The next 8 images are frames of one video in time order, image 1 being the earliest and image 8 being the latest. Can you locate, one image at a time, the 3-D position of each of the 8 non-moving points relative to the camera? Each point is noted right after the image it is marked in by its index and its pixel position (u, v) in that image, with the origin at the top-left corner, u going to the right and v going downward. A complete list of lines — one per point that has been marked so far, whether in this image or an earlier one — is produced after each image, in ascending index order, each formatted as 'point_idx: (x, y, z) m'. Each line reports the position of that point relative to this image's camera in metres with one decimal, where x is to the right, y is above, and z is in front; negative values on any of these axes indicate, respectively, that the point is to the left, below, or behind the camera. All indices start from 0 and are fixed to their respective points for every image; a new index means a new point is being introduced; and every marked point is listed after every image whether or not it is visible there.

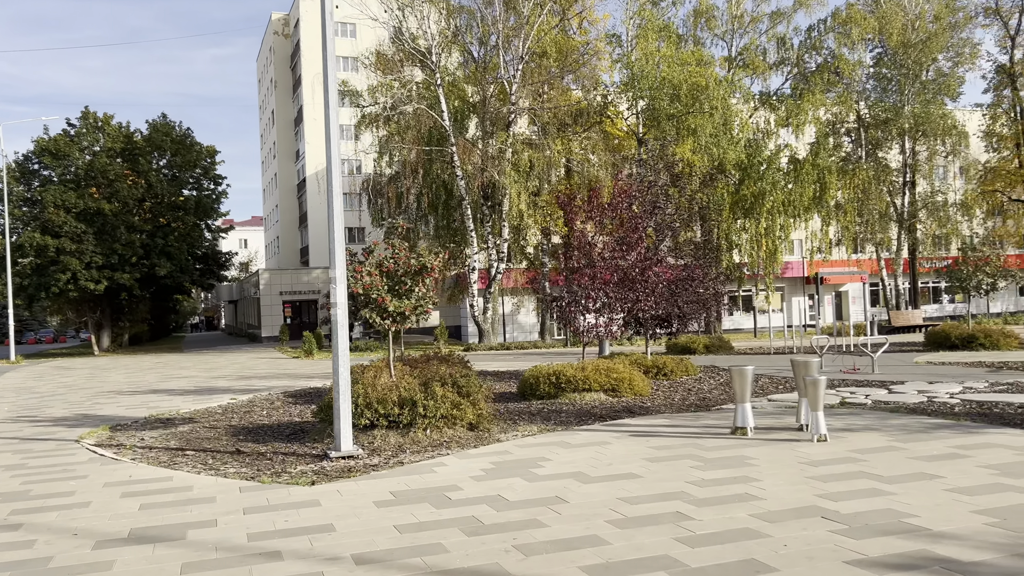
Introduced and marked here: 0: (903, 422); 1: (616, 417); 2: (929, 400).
0: (+3.8, -1.3, +7.9) m
1: (+1.2, -1.5, +9.5) m
2: (+5.0, -1.3, +9.8) m
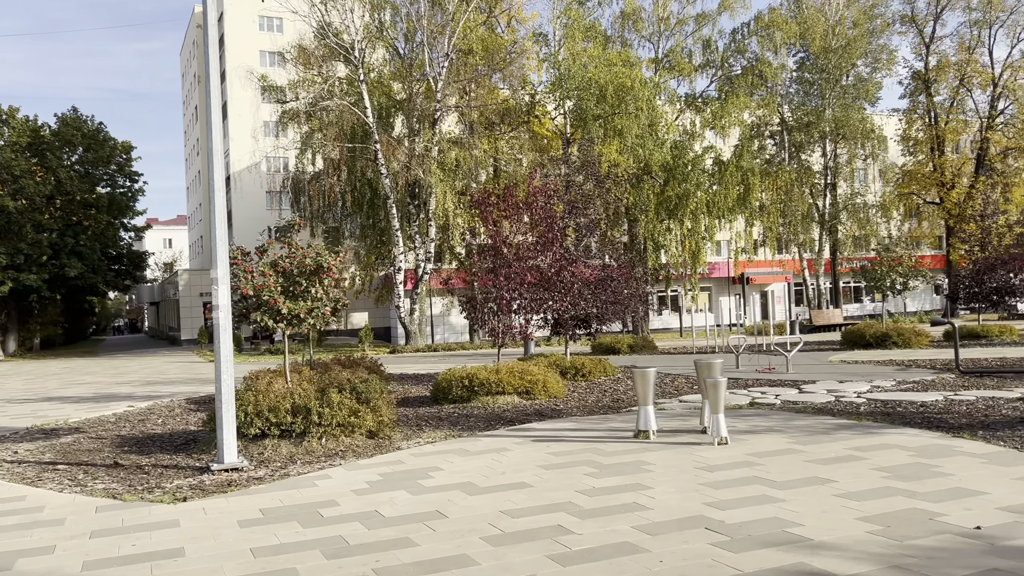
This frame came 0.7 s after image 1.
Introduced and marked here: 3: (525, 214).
0: (+2.8, -1.3, +7.8) m
1: (+0.1, -1.5, +9.2) m
2: (+3.9, -1.3, +9.9) m
3: (+0.2, +1.3, +14.6) m
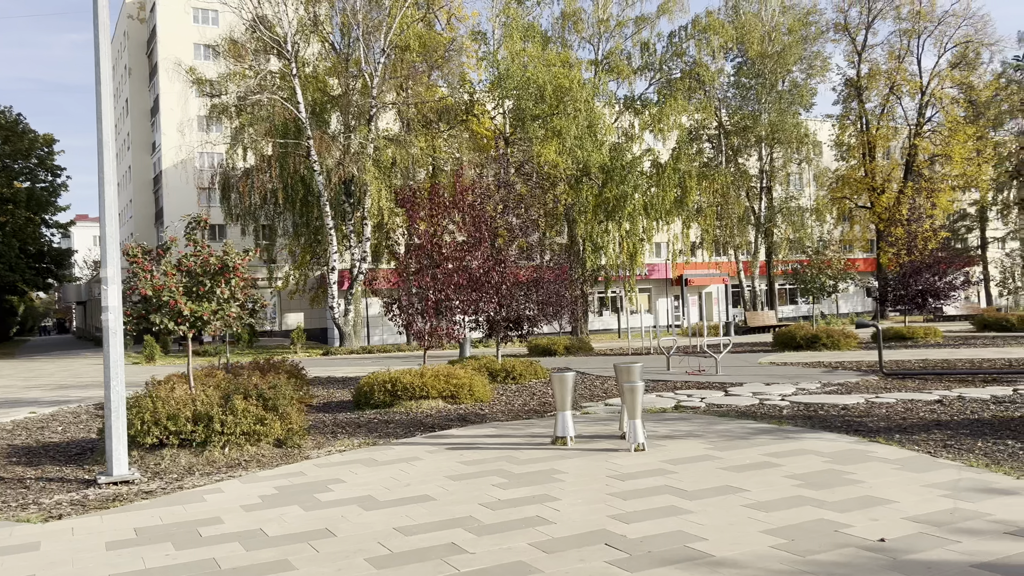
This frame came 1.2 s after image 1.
0: (+2.0, -1.3, +7.7) m
1: (-0.7, -1.5, +9.0) m
2: (+3.0, -1.4, +9.8) m
3: (-1.0, +1.3, +14.3) m
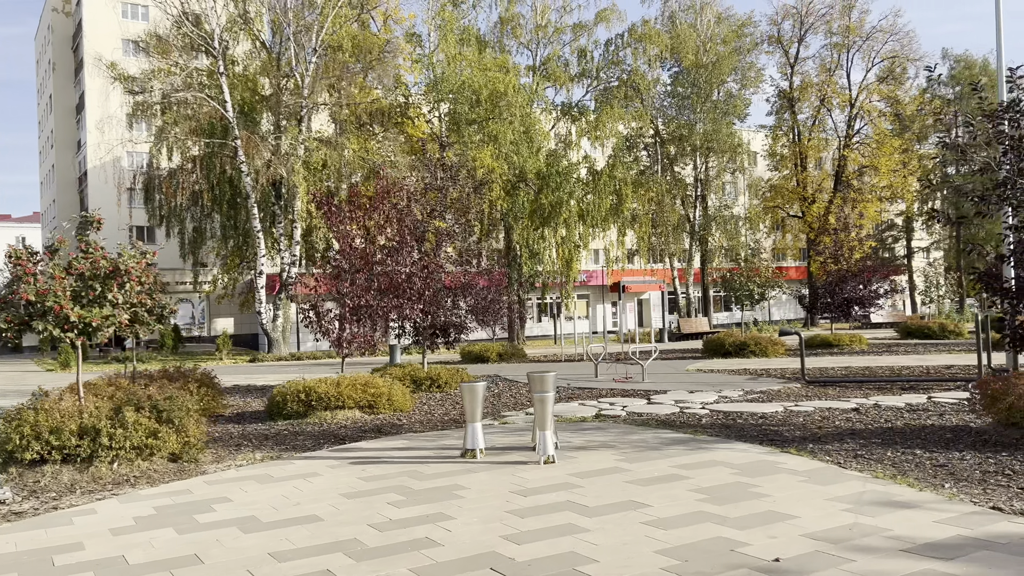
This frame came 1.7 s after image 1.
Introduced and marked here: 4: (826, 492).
0: (+1.2, -1.4, +7.6) m
1: (-1.6, -1.6, +8.6) m
2: (+2.0, -1.5, +9.8) m
3: (-2.3, +1.2, +14.0) m
4: (+2.0, -1.3, +5.2) m
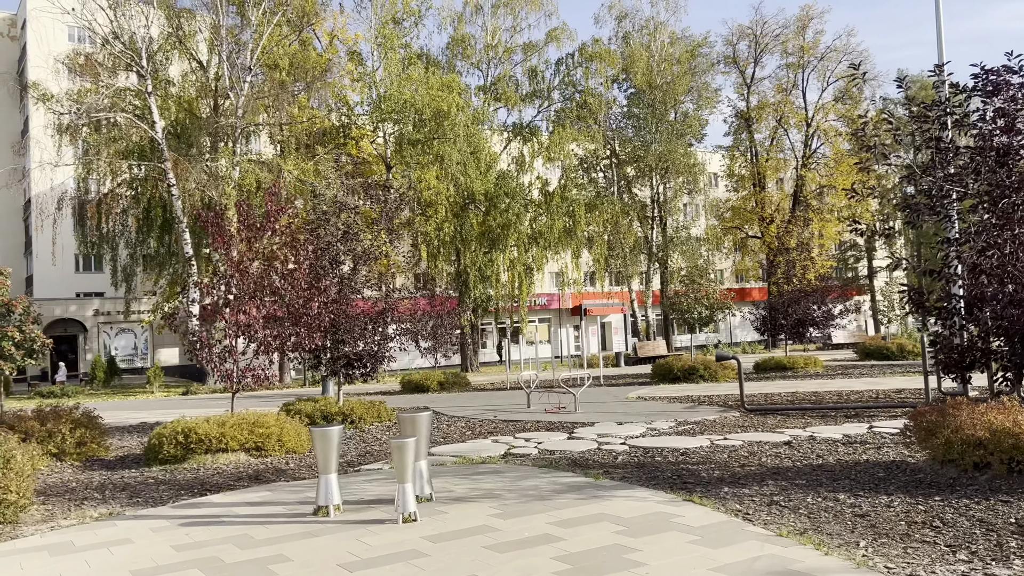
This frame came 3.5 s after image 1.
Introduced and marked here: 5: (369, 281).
0: (+0.2, -1.6, +6.7) m
1: (-2.7, -1.9, +7.6) m
2: (+1.0, -1.7, +8.9) m
3: (-3.5, +0.8, +13.0) m
4: (+1.1, -1.4, +4.3) m
5: (-2.3, +0.1, +13.8) m
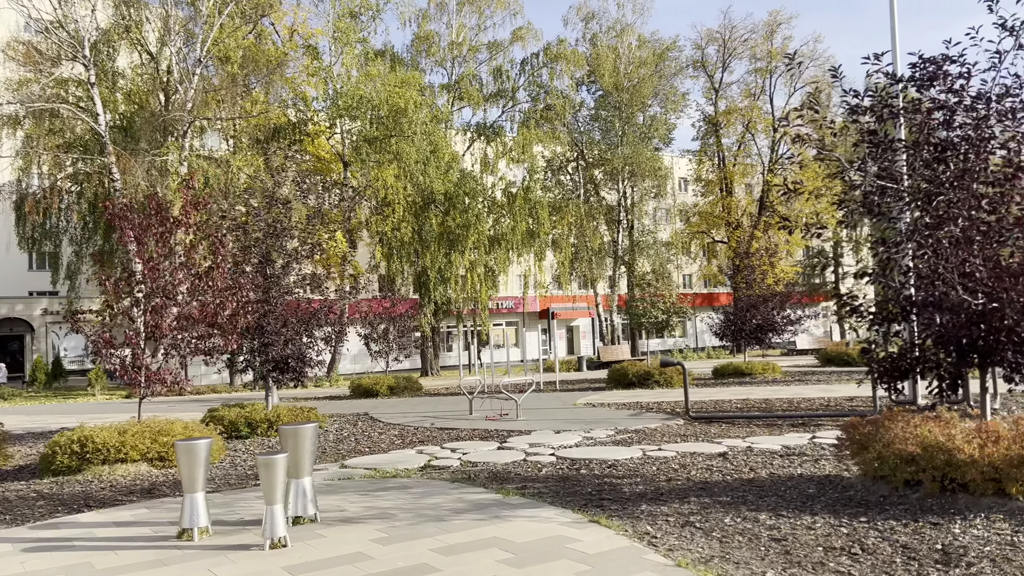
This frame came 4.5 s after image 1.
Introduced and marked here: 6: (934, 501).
0: (-0.5, -1.6, +6.1) m
1: (-3.4, -1.8, +7.0) m
2: (+0.1, -1.7, +8.4) m
3: (-4.4, +0.8, +12.4) m
4: (+0.4, -1.4, +3.8) m
5: (-3.2, +0.1, +13.2) m
6: (+2.8, -1.4, +5.4) m
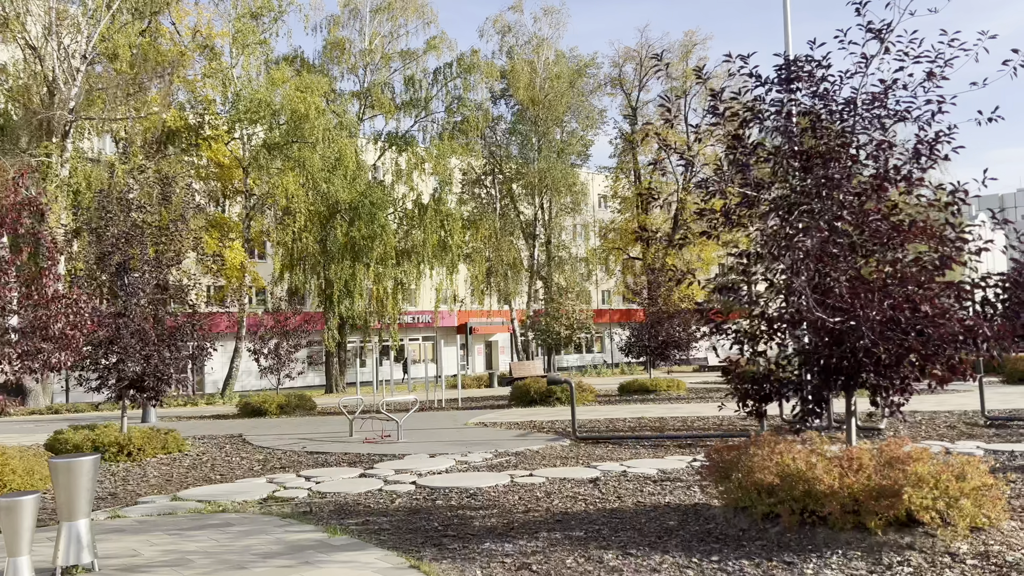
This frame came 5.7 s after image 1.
0: (-1.7, -1.7, +5.4) m
1: (-4.6, -1.9, +6.0) m
2: (-1.2, -1.9, +7.7) m
3: (-6.1, +0.7, +11.4) m
4: (-0.5, -1.5, +3.1) m
5: (-4.9, -0.1, +12.2) m
6: (+1.7, -1.5, +5.0) m
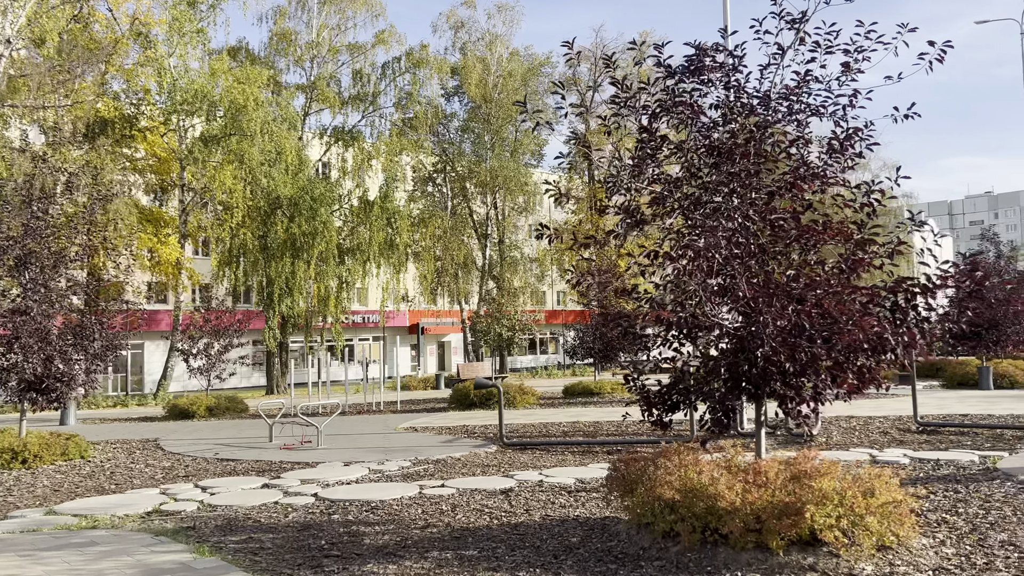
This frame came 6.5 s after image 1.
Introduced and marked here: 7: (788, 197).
0: (-2.4, -1.6, +4.9) m
1: (-5.4, -1.9, +5.4) m
2: (-2.0, -1.9, +7.2) m
3: (-7.0, +0.7, +10.6) m
4: (-1.1, -1.5, +2.7) m
5: (-5.9, 0.0, +11.5) m
6: (+1.0, -1.5, +4.7) m
7: (+1.8, +0.6, +5.2) m
